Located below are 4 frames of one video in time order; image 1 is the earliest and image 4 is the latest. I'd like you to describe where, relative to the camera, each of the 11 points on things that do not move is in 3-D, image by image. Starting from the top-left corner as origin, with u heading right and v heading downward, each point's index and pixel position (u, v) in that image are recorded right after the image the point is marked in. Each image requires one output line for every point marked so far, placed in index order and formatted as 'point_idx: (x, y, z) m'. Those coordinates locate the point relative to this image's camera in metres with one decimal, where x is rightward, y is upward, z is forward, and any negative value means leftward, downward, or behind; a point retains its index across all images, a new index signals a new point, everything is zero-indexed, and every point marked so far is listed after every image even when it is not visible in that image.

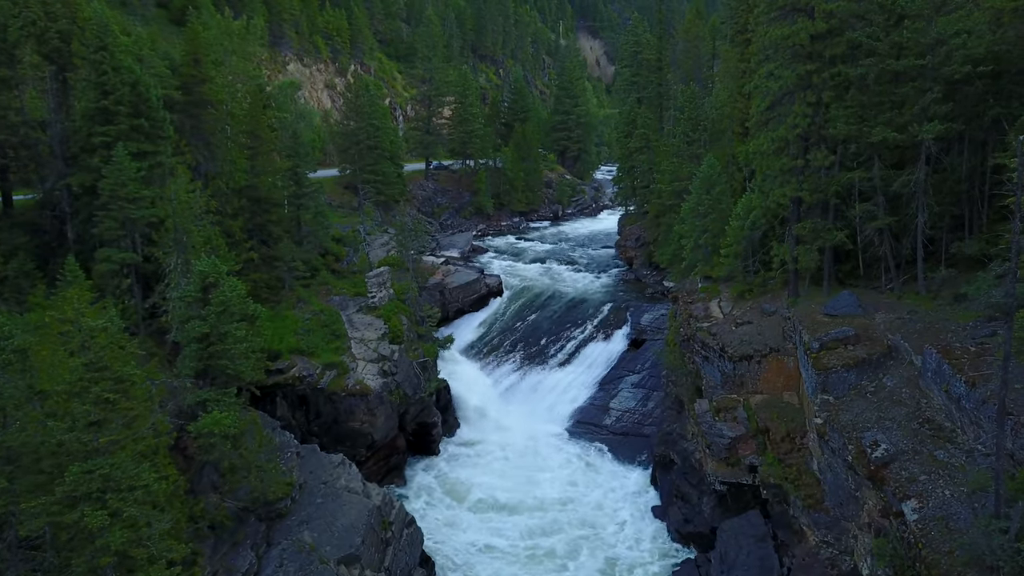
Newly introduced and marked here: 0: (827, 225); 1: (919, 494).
0: (+6.9, +1.4, +18.1) m
1: (+6.4, -3.3, +13.1) m
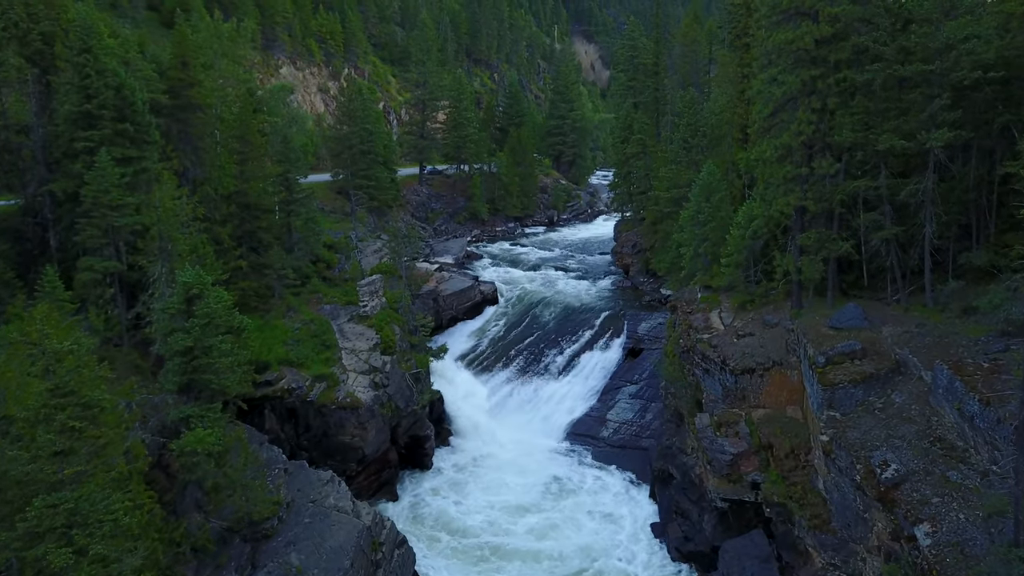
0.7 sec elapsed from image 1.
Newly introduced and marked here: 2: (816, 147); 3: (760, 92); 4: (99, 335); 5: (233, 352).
0: (+6.8, +1.1, +17.6) m
1: (+6.4, -3.5, +12.6) m
2: (+6.3, +2.9, +17.3) m
3: (+5.4, +4.3, +18.2) m
4: (-9.6, -1.1, +19.4) m
5: (-5.8, -1.3, +17.2) m
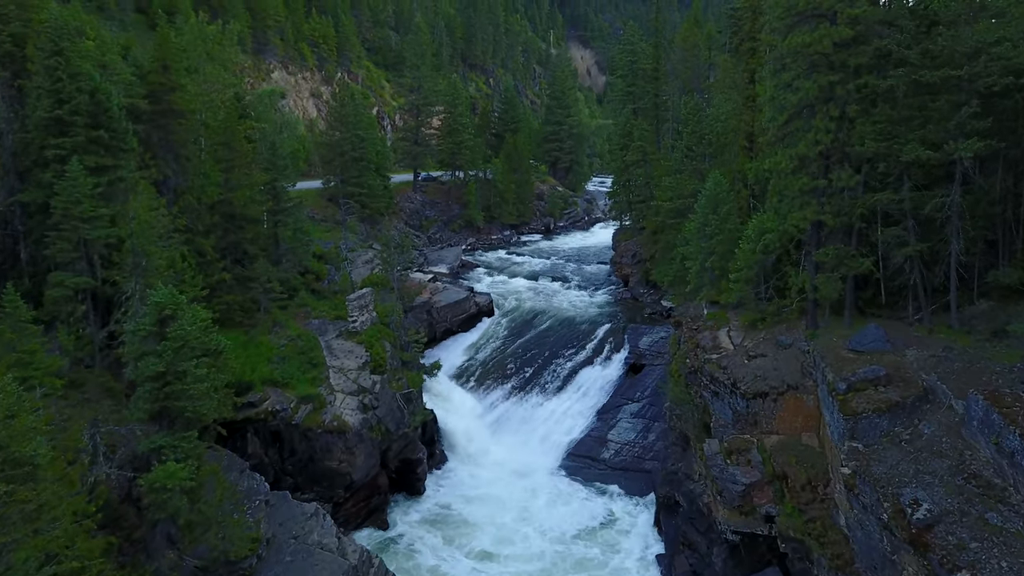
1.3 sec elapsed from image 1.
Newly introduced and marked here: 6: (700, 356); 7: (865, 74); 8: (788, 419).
0: (+6.7, +0.7, +16.5) m
1: (+6.3, -3.8, +11.5) m
2: (+6.3, +2.6, +16.2) m
3: (+5.4, +3.9, +17.1) m
4: (-9.7, -1.5, +18.2) m
5: (-5.8, -1.7, +16.0) m
6: (+4.5, -1.6, +19.7) m
7: (+6.6, +4.0, +15.6) m
8: (+5.7, -2.7, +17.1) m
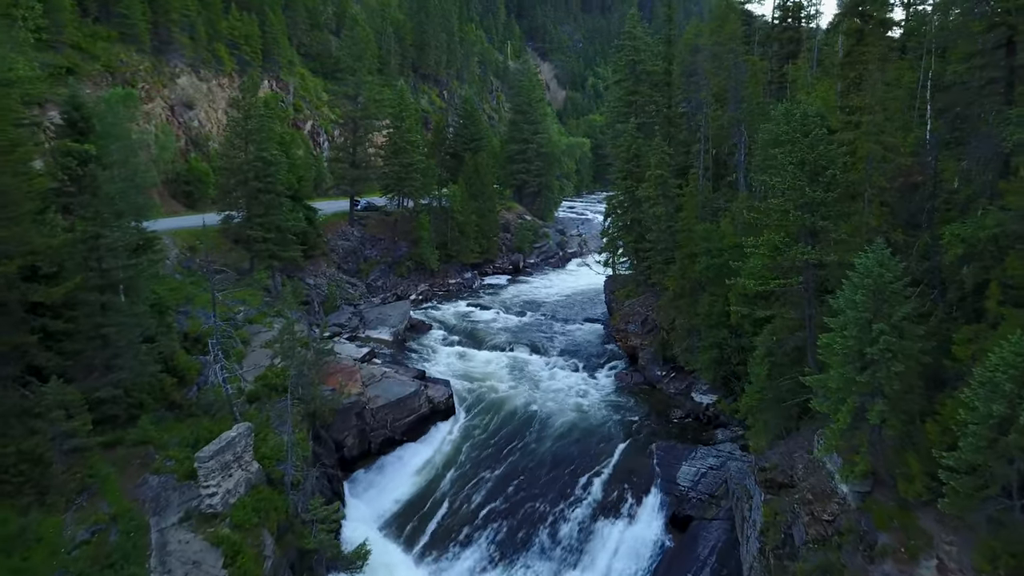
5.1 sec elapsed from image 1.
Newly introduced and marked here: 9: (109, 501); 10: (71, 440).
0: (+6.8, -1.5, +6.6) m
1: (+6.7, -6.0, +1.4) m
2: (+6.4, +0.3, +6.3) m
3: (+5.4, +1.7, +7.2) m
4: (-9.7, -3.8, +7.3) m
5: (-5.7, -4.0, +5.3) m
6: (+4.4, -3.9, +9.6) m
7: (+6.7, +1.8, +5.7) m
8: (+5.7, -5.0, +7.0) m
9: (-7.1, -3.7, +14.6) m
10: (-8.2, -2.8, +15.3) m
